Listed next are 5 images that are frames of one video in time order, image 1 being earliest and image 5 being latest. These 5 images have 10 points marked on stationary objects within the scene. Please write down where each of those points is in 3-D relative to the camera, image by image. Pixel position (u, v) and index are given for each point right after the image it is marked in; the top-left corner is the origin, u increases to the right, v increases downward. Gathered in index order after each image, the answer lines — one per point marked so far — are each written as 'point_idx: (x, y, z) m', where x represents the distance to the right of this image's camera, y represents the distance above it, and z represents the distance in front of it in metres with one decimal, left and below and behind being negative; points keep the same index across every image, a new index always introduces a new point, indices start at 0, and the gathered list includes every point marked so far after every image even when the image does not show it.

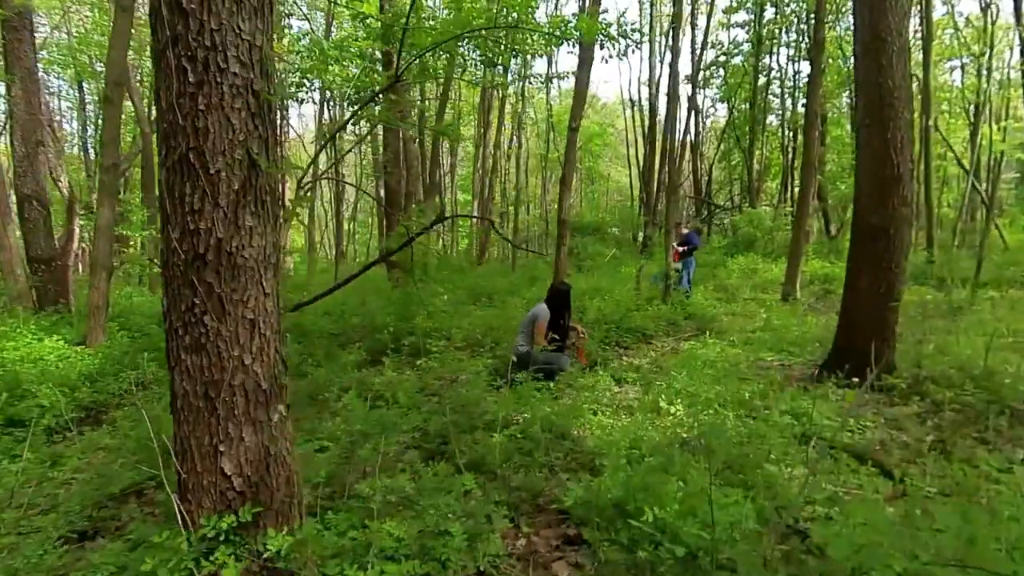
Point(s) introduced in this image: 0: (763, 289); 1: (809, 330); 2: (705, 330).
0: (+5.1, 0.0, +13.6) m
1: (+4.4, -0.6, +9.9) m
2: (+2.9, -0.6, +10.2) m
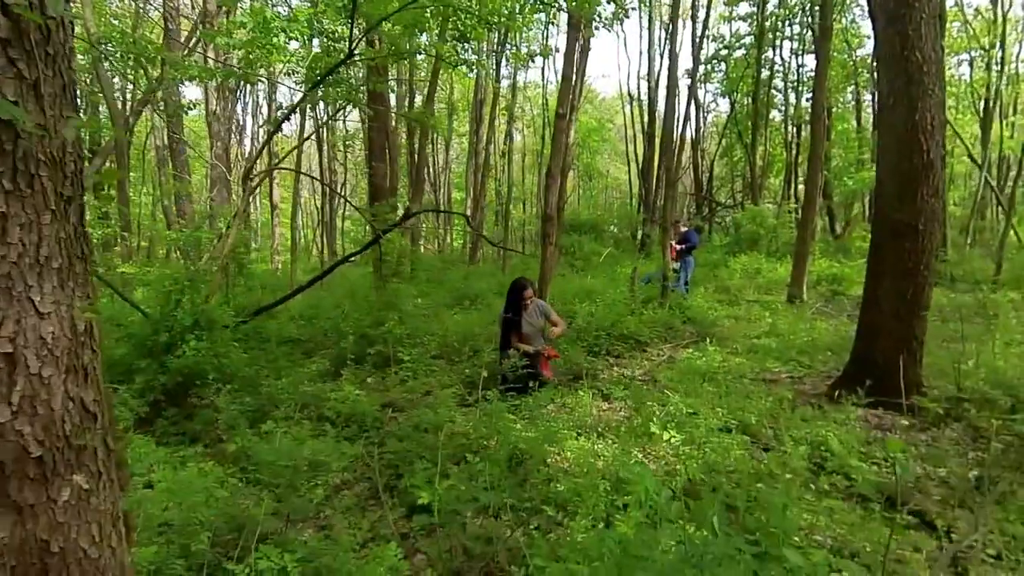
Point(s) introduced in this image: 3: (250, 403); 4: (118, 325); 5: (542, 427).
0: (+4.8, 0.0, +12.7) m
1: (+4.1, -0.6, +9.1) m
2: (+2.7, -0.7, +9.3) m
3: (-2.4, -1.1, +6.1) m
4: (-4.1, -0.4, +7.0) m
5: (+0.3, -1.1, +5.3) m
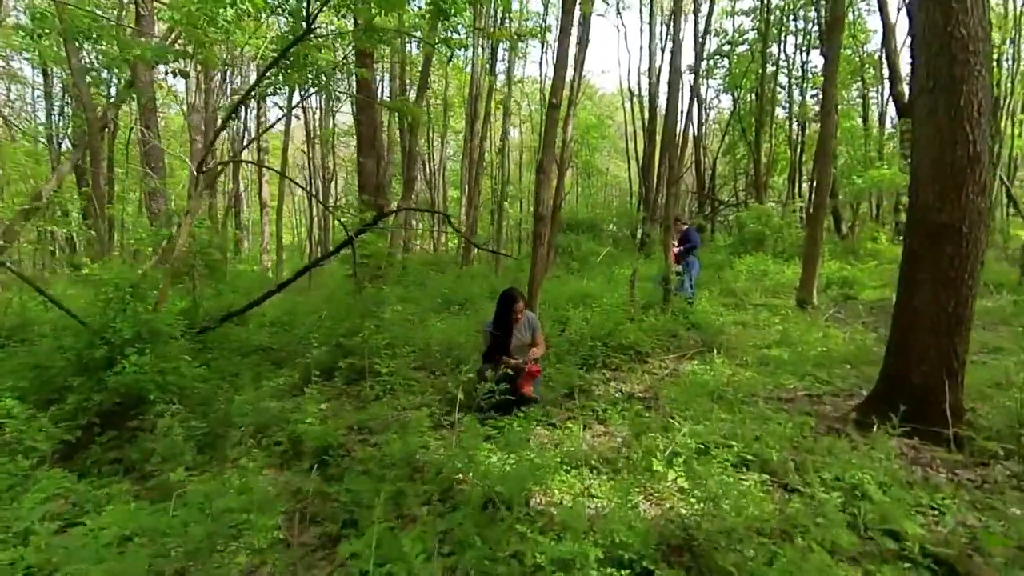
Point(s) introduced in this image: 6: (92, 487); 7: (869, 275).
0: (+4.7, -0.1, +12.0) m
1: (+4.0, -0.7, +8.4) m
2: (+2.5, -0.7, +8.6) m
3: (-2.5, -1.1, +5.4) m
4: (-4.2, -0.4, +6.2) m
5: (+0.1, -1.2, +4.6) m
6: (-2.9, -1.4, +4.6) m
7: (+6.8, +0.3, +12.8) m
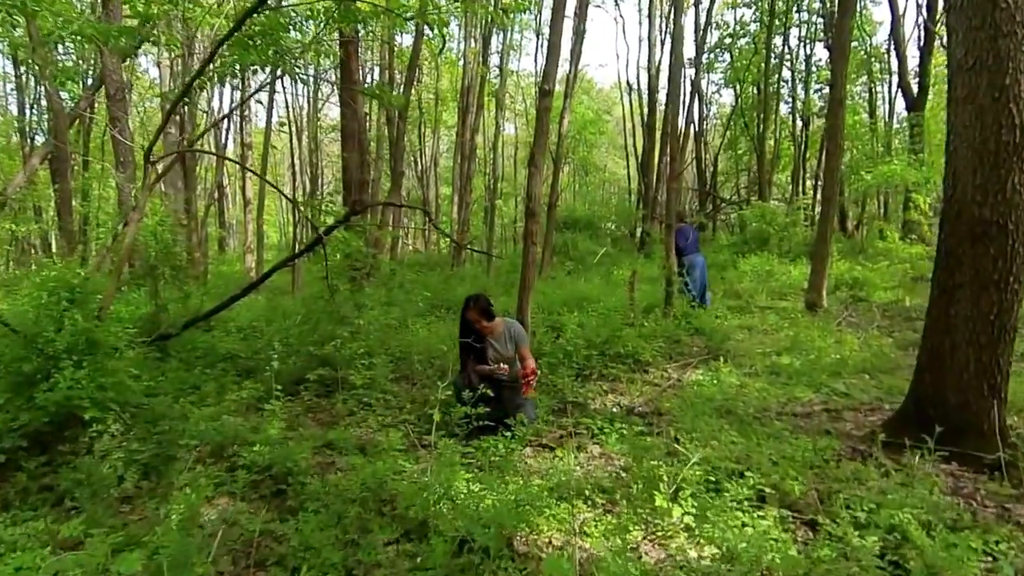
0: (+4.6, -0.1, +11.4) m
1: (+3.9, -0.7, +7.7) m
2: (+2.4, -0.8, +8.0) m
3: (-2.6, -1.2, +4.8) m
4: (-4.3, -0.5, +5.6) m
5: (0.0, -1.2, +4.0) m
6: (-3.0, -1.4, +4.0) m
7: (+6.7, +0.2, +12.2) m
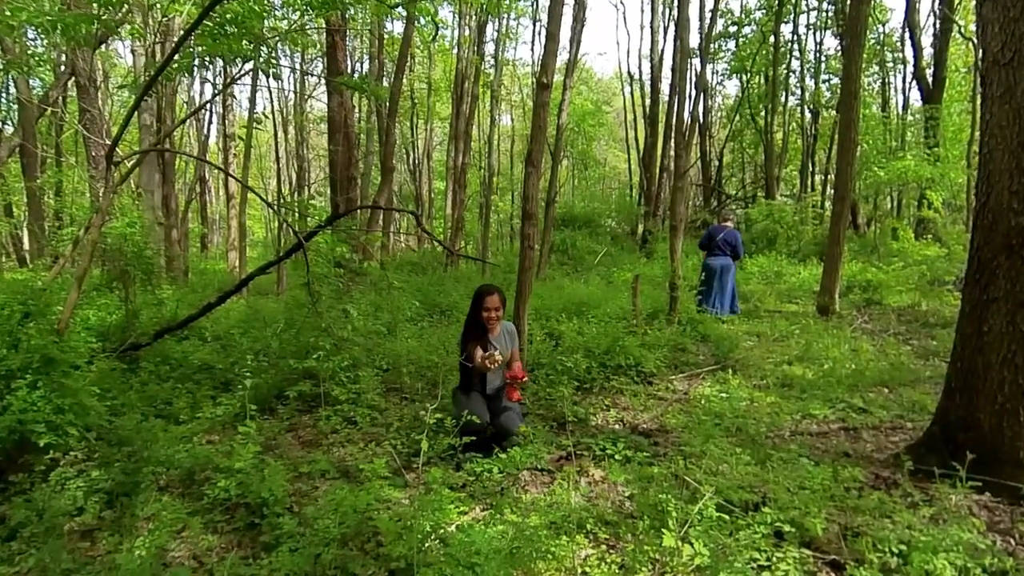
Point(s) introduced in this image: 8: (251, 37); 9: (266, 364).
0: (+4.5, -0.2, +11.0) m
1: (+3.8, -0.8, +7.3) m
2: (+2.4, -0.8, +7.6) m
3: (-2.7, -1.2, +4.4) m
4: (-4.3, -0.6, +5.2) m
5: (0.0, -1.3, +3.6) m
6: (-3.1, -1.5, +3.6) m
7: (+6.7, +0.2, +11.8) m
8: (-2.3, +2.2, +5.9) m
9: (-2.3, -0.7, +6.4) m
